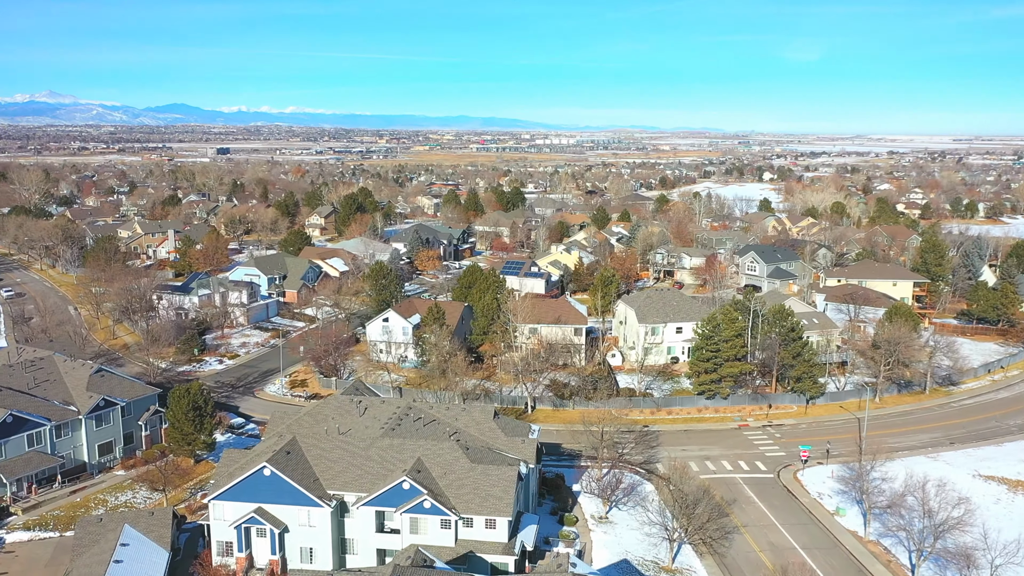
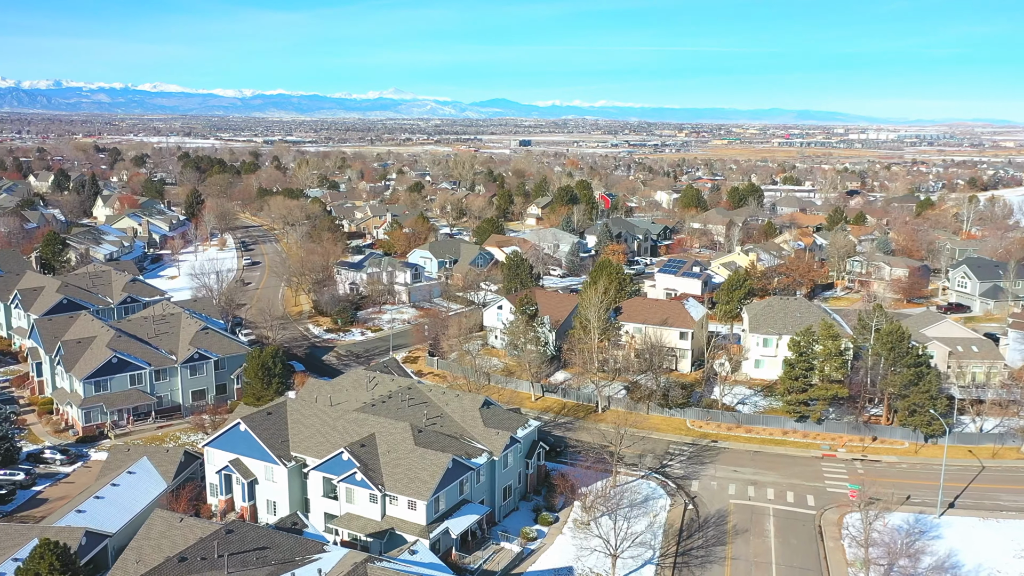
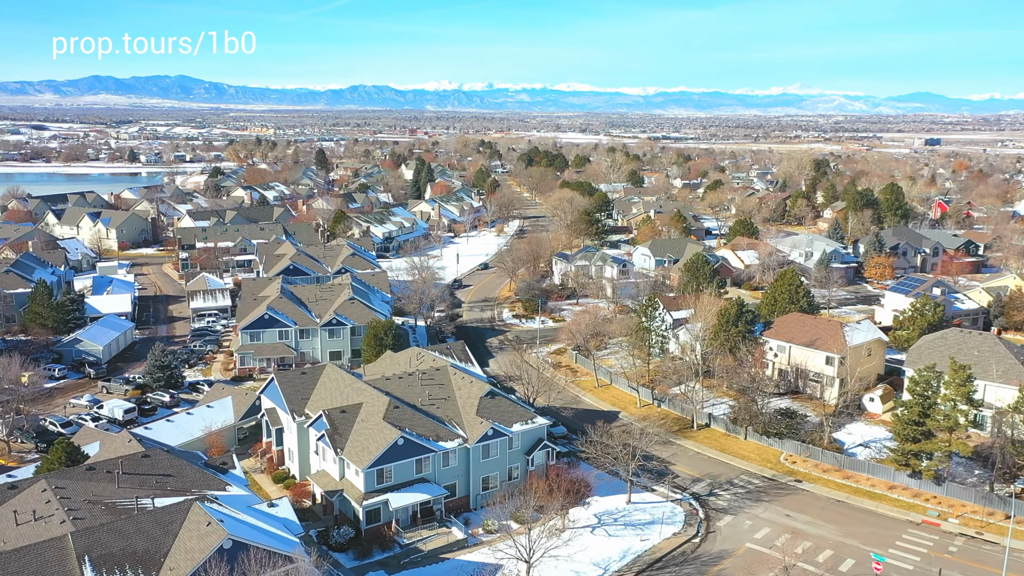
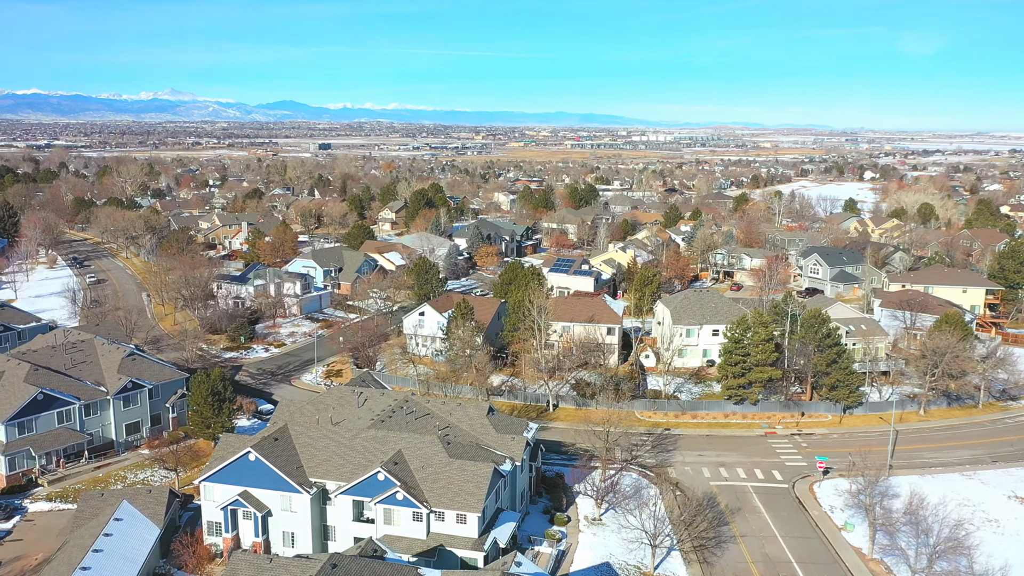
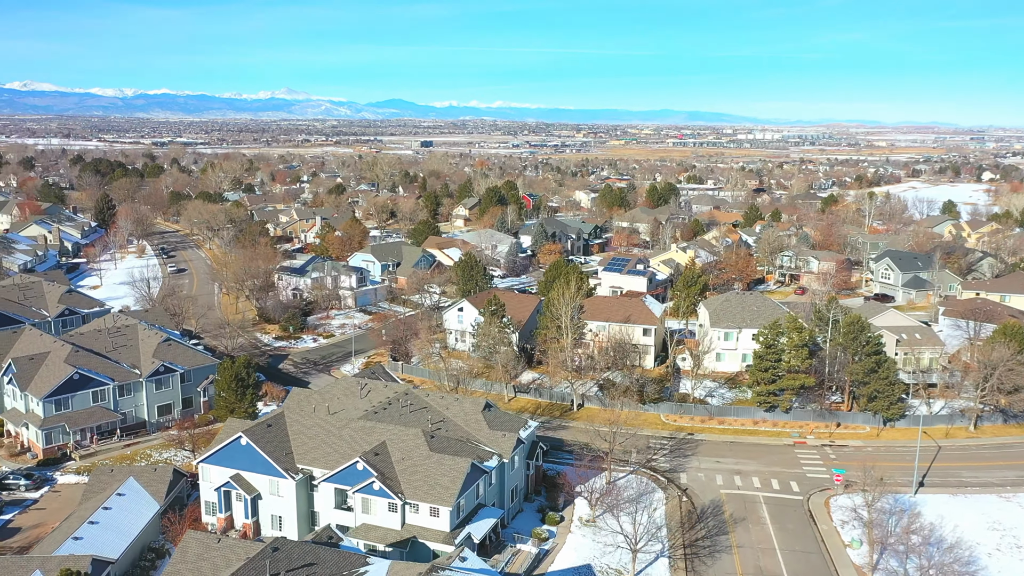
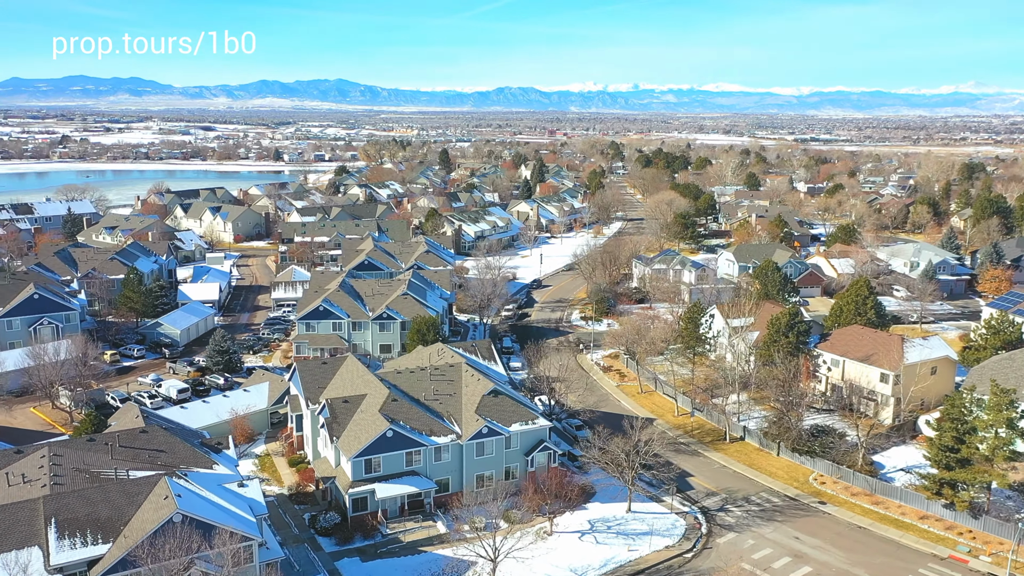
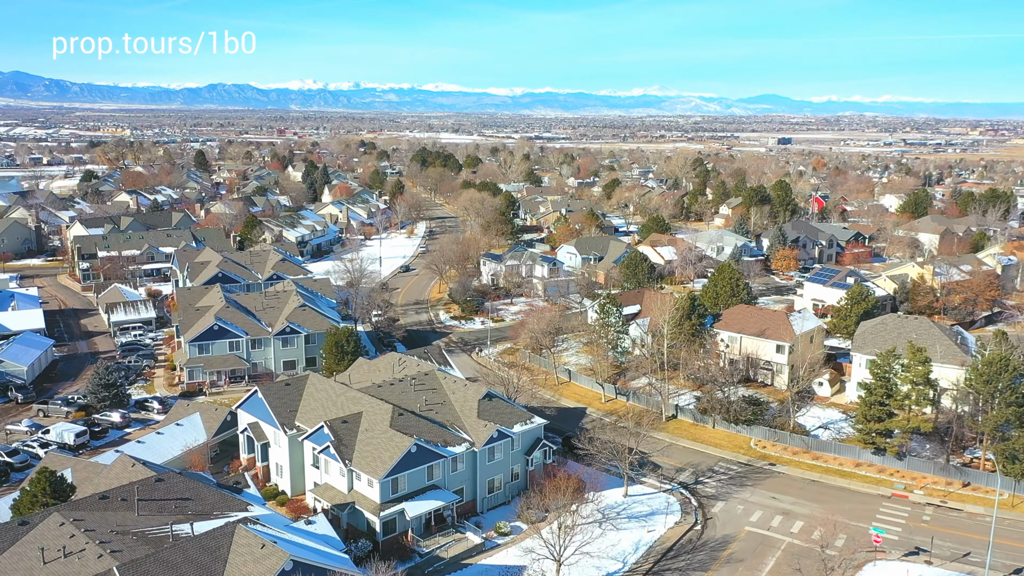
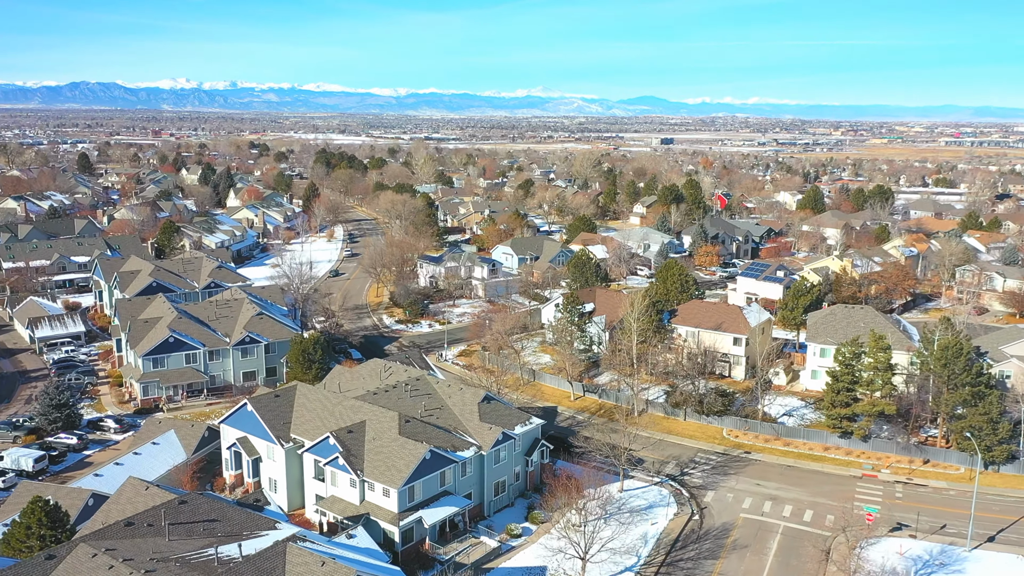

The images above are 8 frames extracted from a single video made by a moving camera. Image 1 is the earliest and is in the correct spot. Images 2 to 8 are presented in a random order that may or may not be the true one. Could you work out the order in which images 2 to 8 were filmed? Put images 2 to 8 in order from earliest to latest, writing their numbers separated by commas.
4, 5, 2, 8, 7, 3, 6
